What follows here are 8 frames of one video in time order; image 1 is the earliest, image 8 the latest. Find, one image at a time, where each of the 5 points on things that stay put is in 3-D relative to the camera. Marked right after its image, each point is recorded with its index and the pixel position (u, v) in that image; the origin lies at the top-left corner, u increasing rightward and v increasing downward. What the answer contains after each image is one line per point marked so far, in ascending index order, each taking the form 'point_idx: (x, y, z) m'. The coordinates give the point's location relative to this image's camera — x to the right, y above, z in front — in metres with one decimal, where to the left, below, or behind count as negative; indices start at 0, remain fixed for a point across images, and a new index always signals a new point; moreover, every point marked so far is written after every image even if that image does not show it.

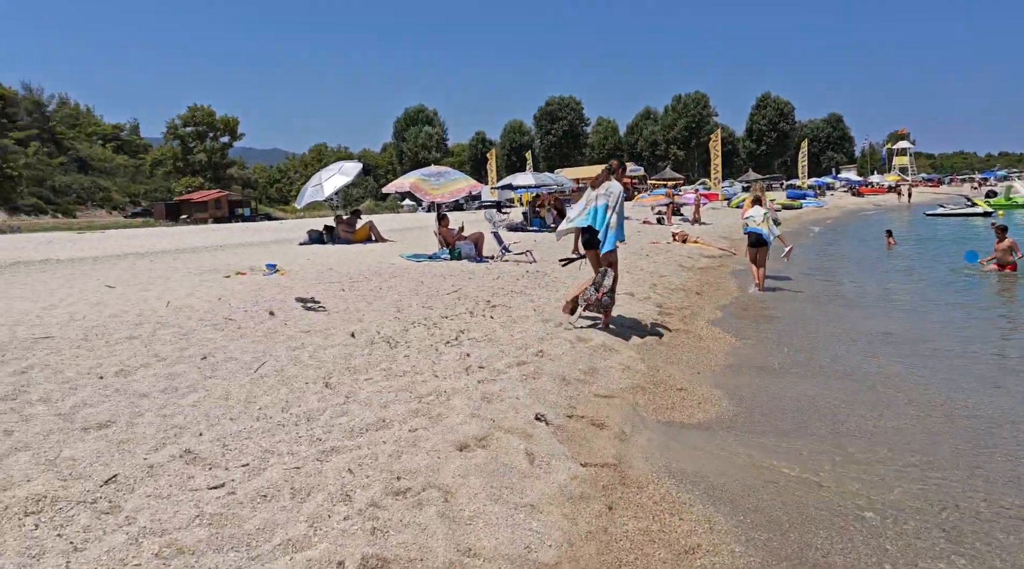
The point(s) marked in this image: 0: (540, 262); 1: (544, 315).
0: (+0.6, +0.5, +15.5) m
1: (+0.4, -0.4, +9.4) m
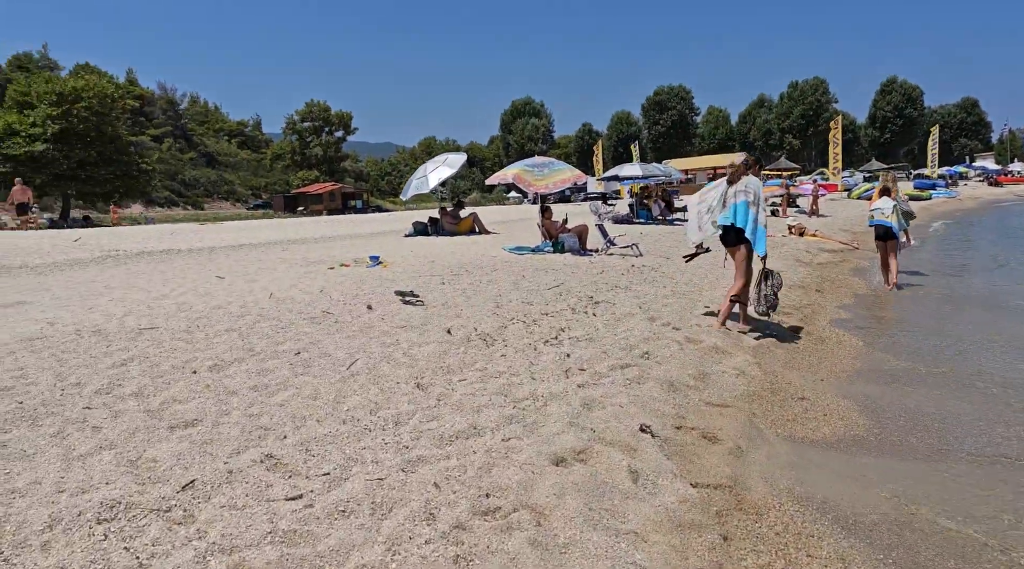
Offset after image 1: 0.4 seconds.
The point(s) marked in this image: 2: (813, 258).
0: (+2.7, +0.6, +14.9) m
1: (+1.6, -0.3, +8.8) m
2: (+6.8, +0.5, +16.8) m
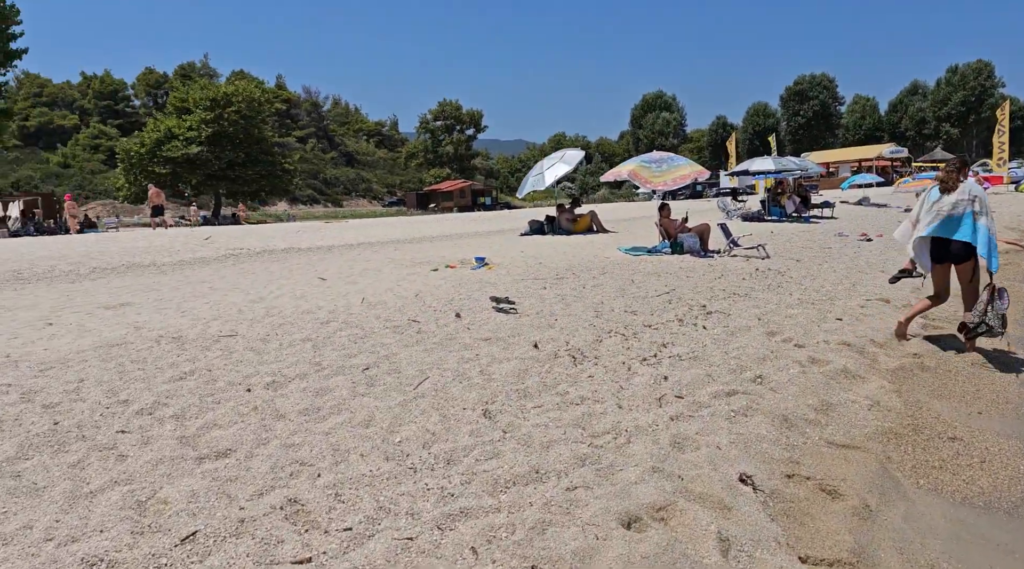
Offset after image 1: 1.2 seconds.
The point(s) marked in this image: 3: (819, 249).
0: (+4.8, +0.5, +13.5) m
1: (+2.7, -0.4, +7.7) m
2: (+9.2, +0.4, +14.8) m
3: (+6.2, +0.7, +15.1) m
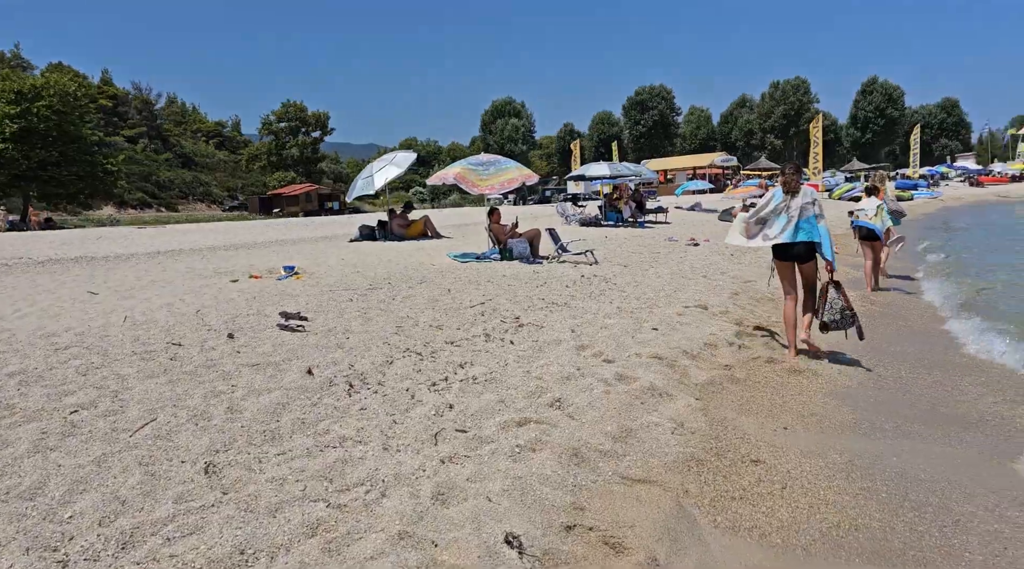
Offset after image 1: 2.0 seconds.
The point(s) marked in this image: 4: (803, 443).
0: (+1.6, +0.4, +13.3) m
1: (+0.7, -0.5, +7.2) m
2: (+5.7, +0.3, +15.4) m
3: (+2.7, +0.6, +15.1) m
4: (+2.1, -1.1, +5.3) m
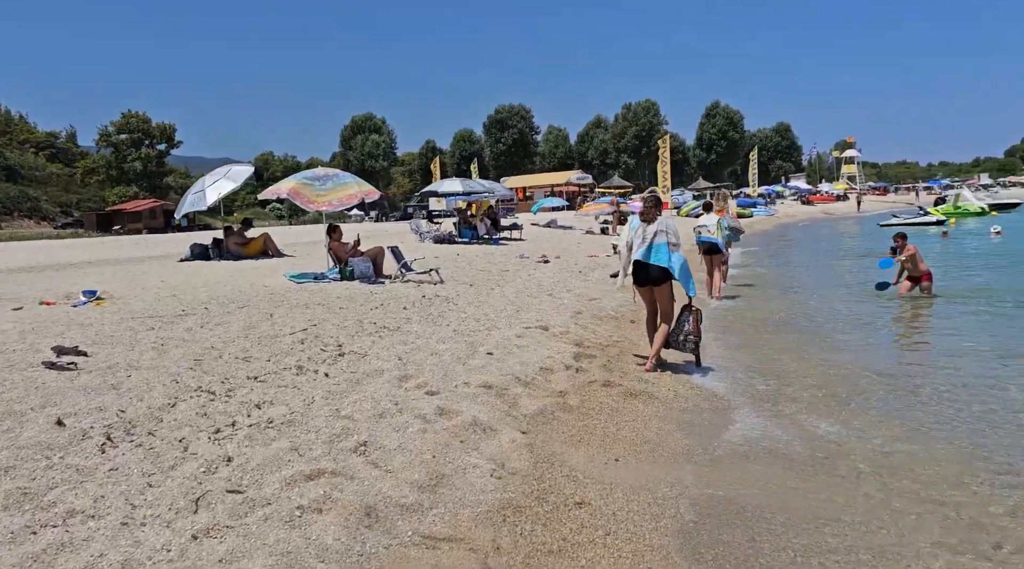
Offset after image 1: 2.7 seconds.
0: (-1.1, 0.0, +12.8) m
1: (-0.9, -0.7, +6.6) m
2: (+2.5, 0.0, +15.5) m
3: (-0.4, +0.2, +14.7) m
4: (+0.8, -1.3, +4.9) m
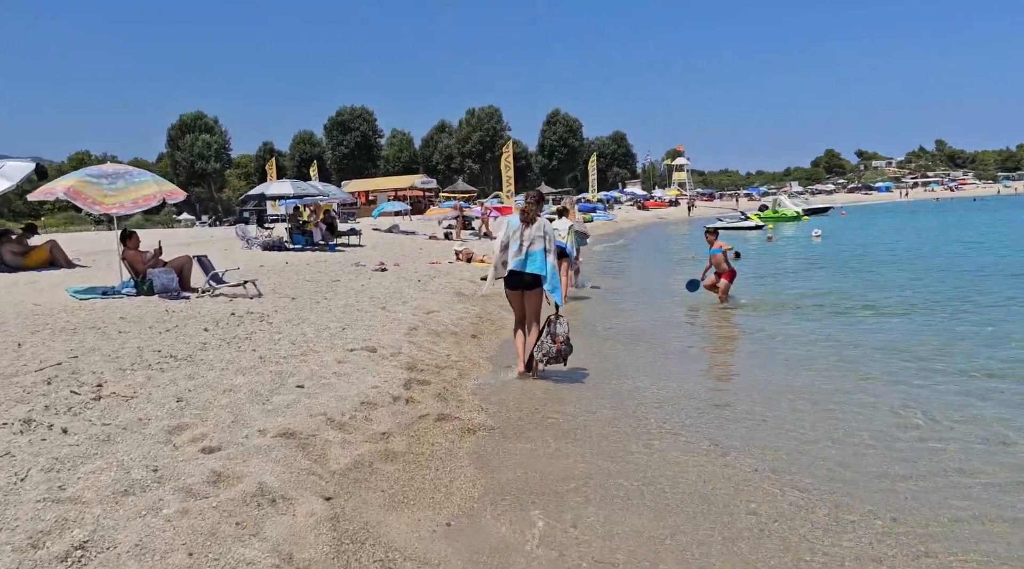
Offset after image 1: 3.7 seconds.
0: (-3.7, -0.2, +11.2) m
1: (-2.3, -0.9, +5.1) m
2: (-0.7, -0.2, +14.6) m
3: (-3.4, 0.0, +13.2) m
4: (-0.2, -1.4, +3.8) m
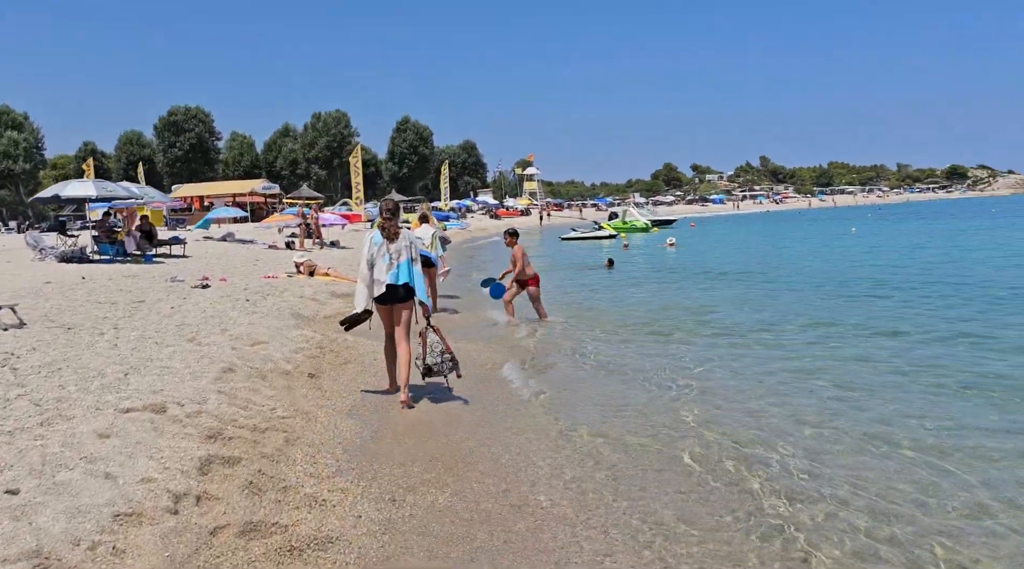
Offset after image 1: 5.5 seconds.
0: (-5.5, -0.5, +8.4) m
1: (-2.9, -1.1, +2.7) m
2: (-3.2, -0.5, +12.3) m
3: (-5.6, -0.3, +10.5) m
4: (-0.6, -1.6, +1.9) m
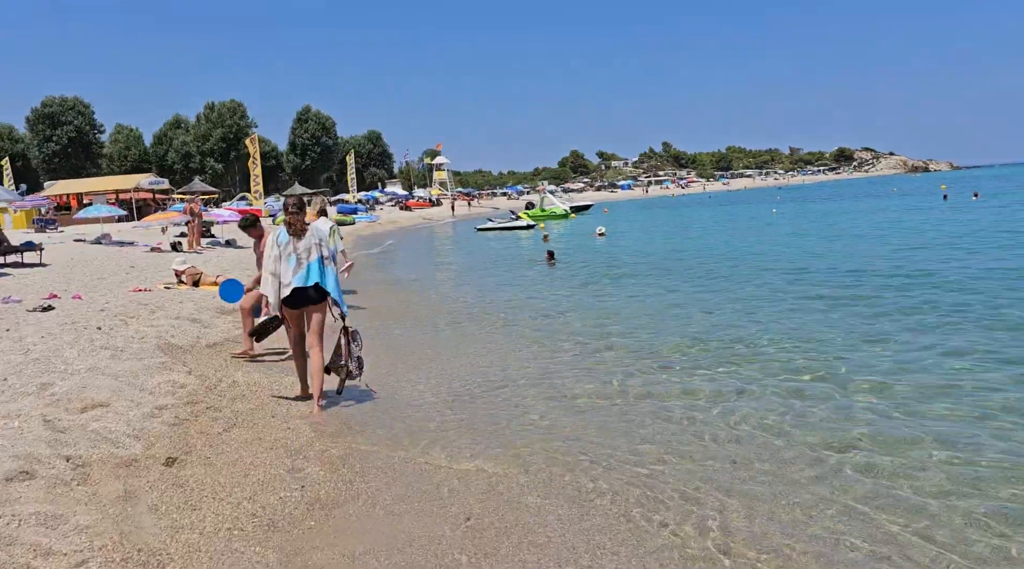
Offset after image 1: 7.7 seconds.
0: (-5.8, -0.9, +5.2) m
1: (-2.5, -1.5, -0.1) m
2: (-4.0, -0.8, +9.4) m
3: (-6.1, -0.7, +7.3) m
4: (-0.1, -1.8, -0.7) m
